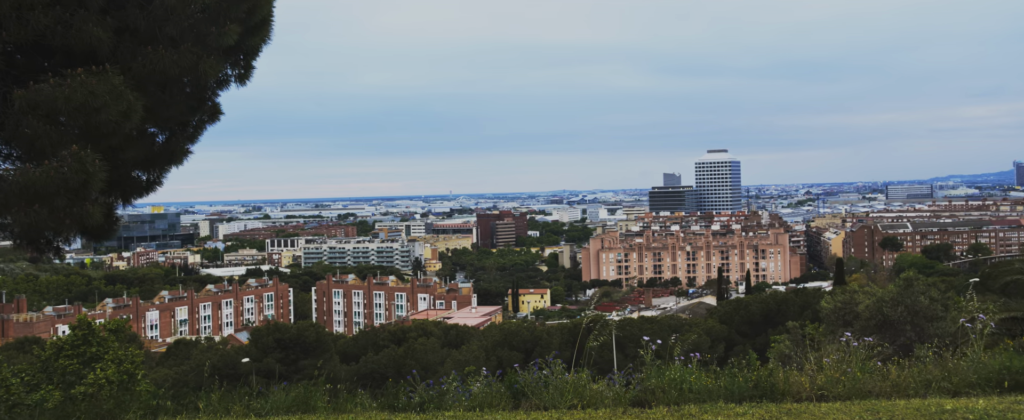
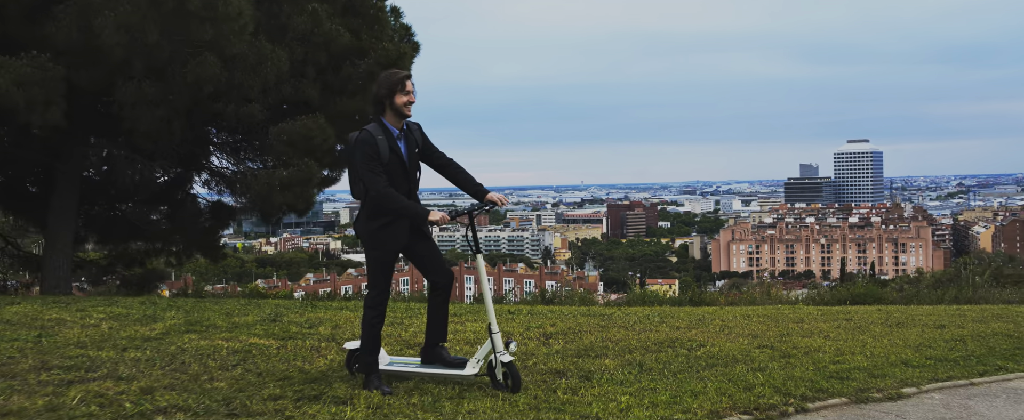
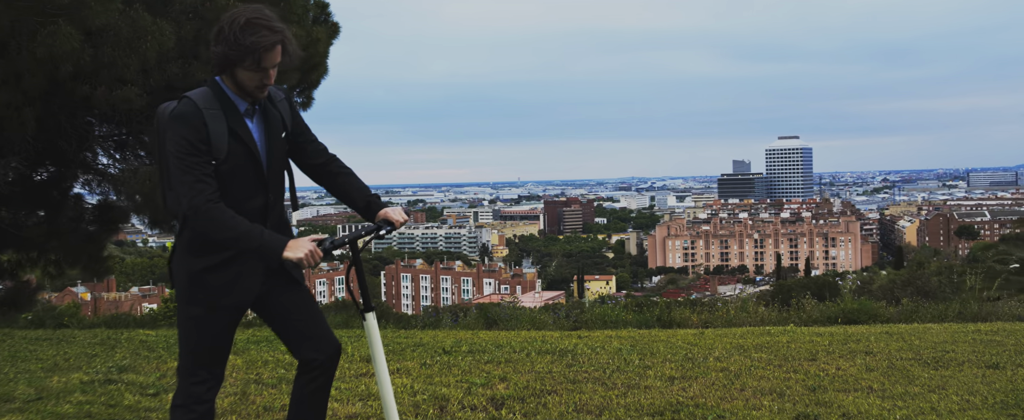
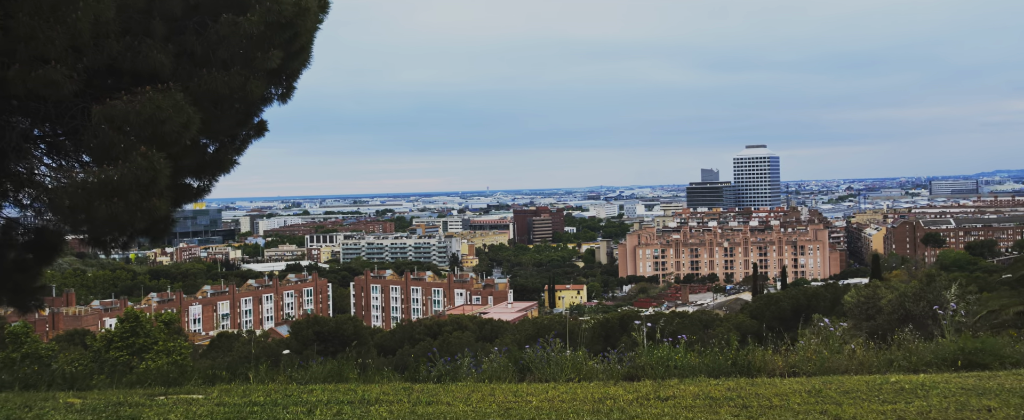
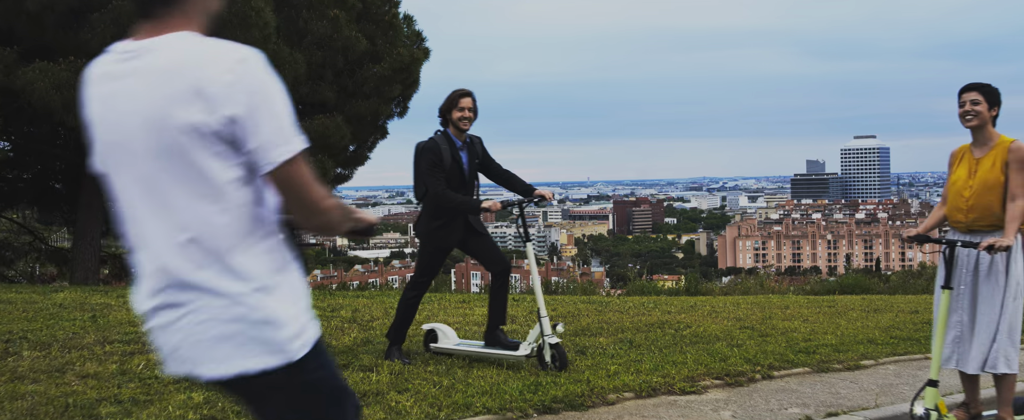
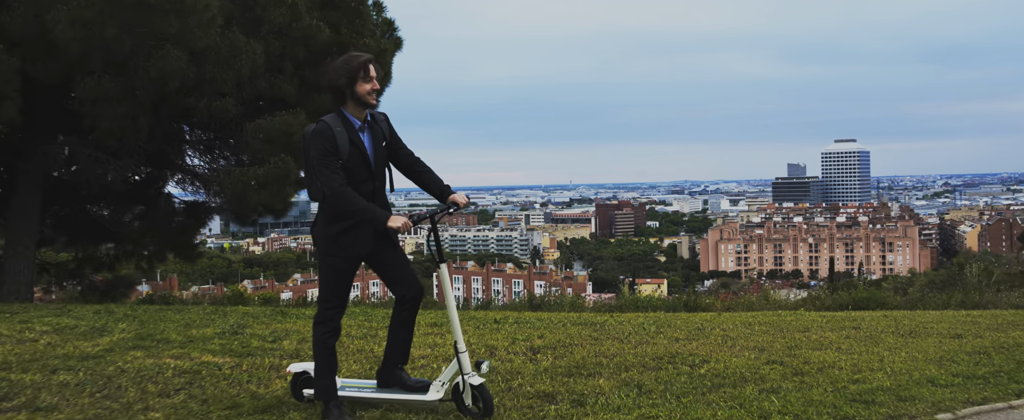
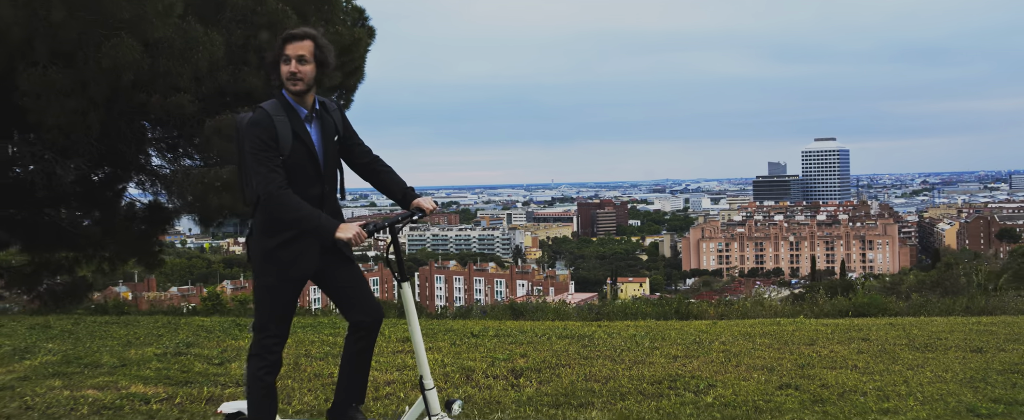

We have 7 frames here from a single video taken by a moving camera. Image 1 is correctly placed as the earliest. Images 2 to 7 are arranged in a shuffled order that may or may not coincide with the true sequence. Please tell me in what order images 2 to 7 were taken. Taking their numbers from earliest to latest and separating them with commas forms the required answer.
4, 3, 7, 6, 2, 5
